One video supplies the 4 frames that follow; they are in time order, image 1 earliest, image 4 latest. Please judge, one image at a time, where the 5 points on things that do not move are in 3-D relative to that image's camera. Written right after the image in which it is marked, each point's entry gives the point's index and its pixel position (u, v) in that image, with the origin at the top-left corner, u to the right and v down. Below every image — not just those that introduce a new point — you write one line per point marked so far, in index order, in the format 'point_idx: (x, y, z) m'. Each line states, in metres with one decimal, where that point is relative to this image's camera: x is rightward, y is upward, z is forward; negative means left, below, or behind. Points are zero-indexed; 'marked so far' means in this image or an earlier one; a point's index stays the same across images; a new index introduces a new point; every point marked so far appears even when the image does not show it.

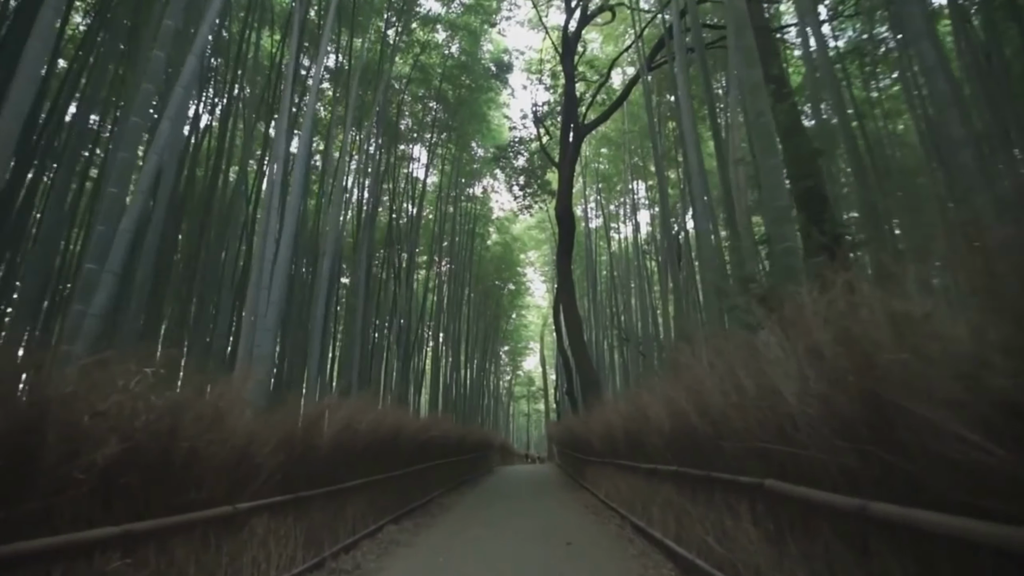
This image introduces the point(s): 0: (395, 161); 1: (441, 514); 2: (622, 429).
0: (-1.8, +2.0, +10.7) m
1: (-0.7, -2.1, +6.3) m
2: (+0.8, -1.1, +5.2) m
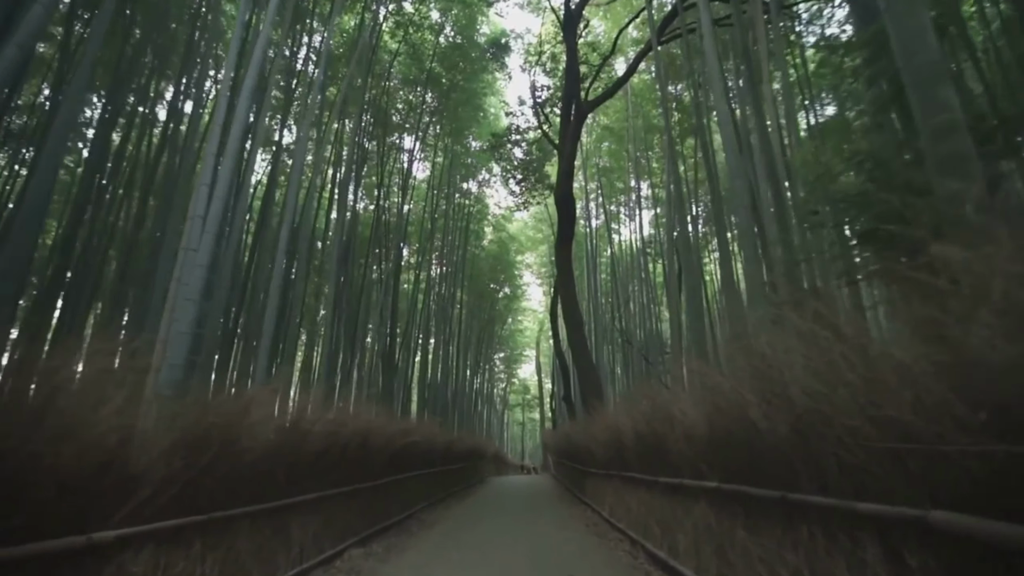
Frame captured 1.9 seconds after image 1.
0: (-1.9, +2.1, +9.9) m
1: (-0.7, -2.0, +5.5) m
2: (+0.8, -0.9, +4.4) m
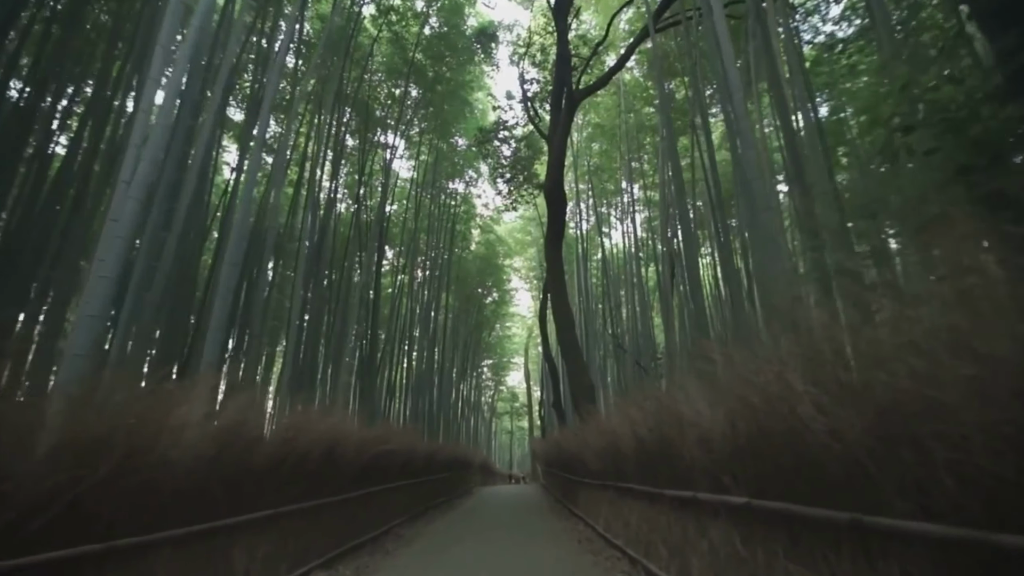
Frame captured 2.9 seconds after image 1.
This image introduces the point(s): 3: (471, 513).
0: (-2.1, +2.1, +9.5) m
1: (-0.8, -1.9, +5.0) m
2: (+0.7, -0.9, +3.9) m
3: (-0.5, -2.8, +8.5) m
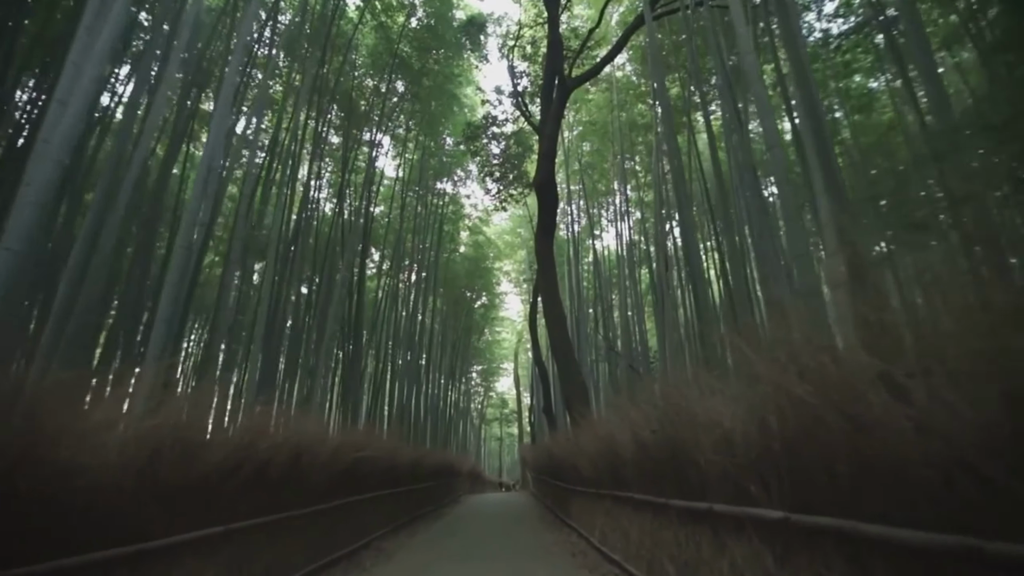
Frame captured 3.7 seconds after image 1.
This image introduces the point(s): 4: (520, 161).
0: (-2.2, +2.1, +9.1) m
1: (-0.9, -1.9, +4.6) m
2: (+0.6, -0.8, +3.5) m
3: (-0.6, -2.8, +8.1) m
4: (+0.1, +2.2, +12.2) m
